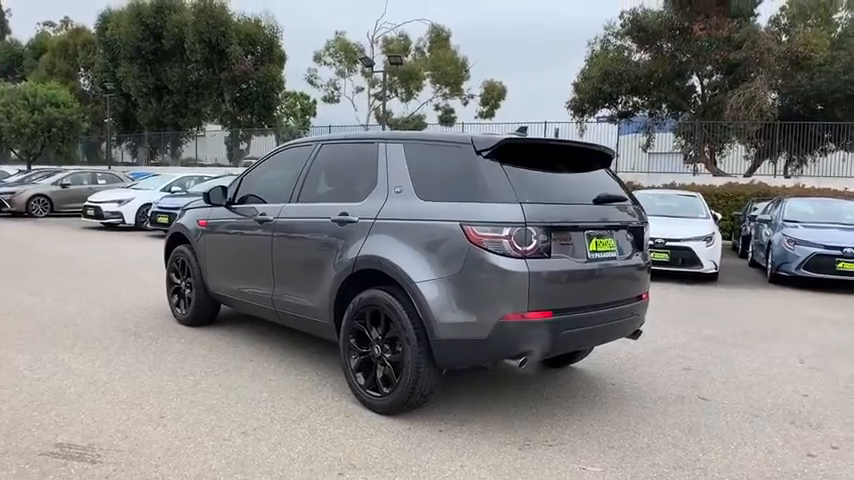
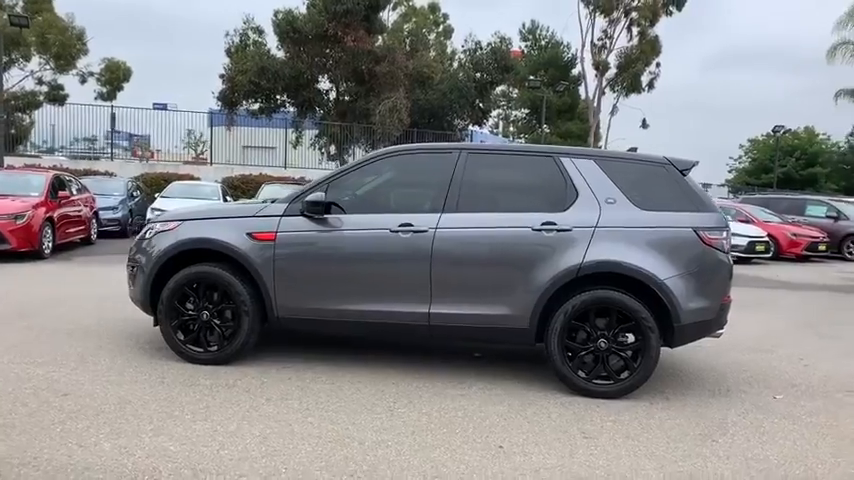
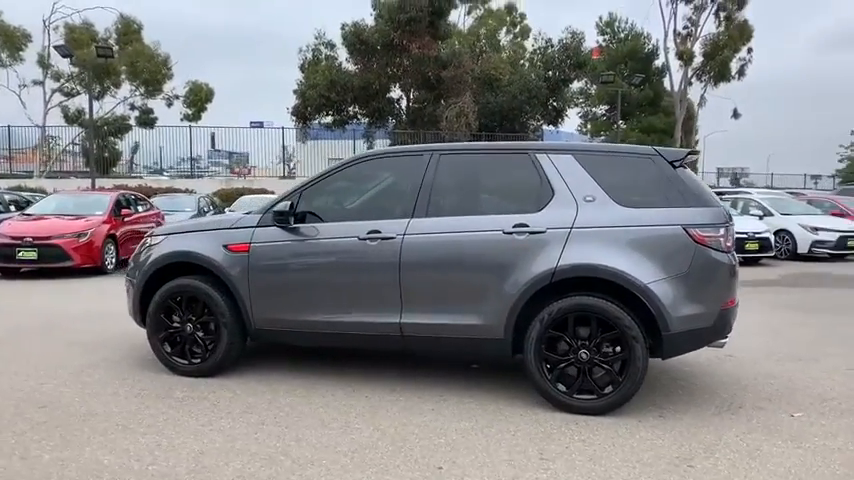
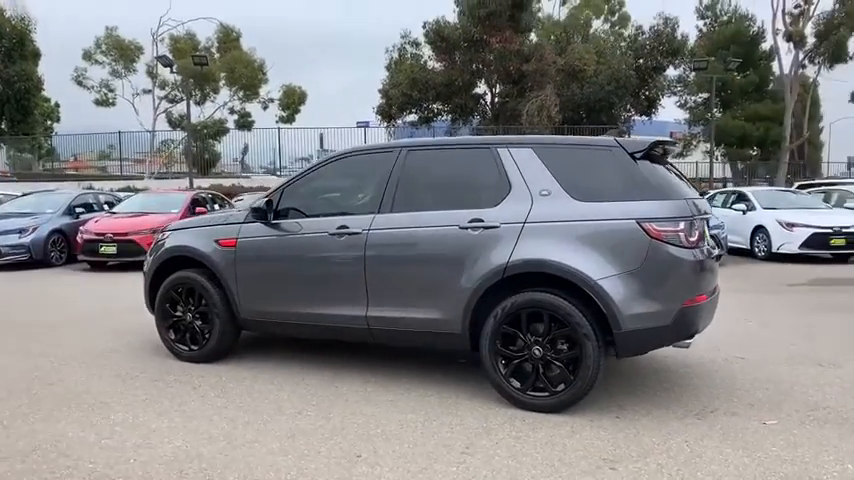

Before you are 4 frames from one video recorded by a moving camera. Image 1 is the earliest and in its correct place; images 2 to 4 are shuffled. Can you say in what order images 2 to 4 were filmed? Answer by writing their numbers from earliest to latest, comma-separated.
4, 3, 2
